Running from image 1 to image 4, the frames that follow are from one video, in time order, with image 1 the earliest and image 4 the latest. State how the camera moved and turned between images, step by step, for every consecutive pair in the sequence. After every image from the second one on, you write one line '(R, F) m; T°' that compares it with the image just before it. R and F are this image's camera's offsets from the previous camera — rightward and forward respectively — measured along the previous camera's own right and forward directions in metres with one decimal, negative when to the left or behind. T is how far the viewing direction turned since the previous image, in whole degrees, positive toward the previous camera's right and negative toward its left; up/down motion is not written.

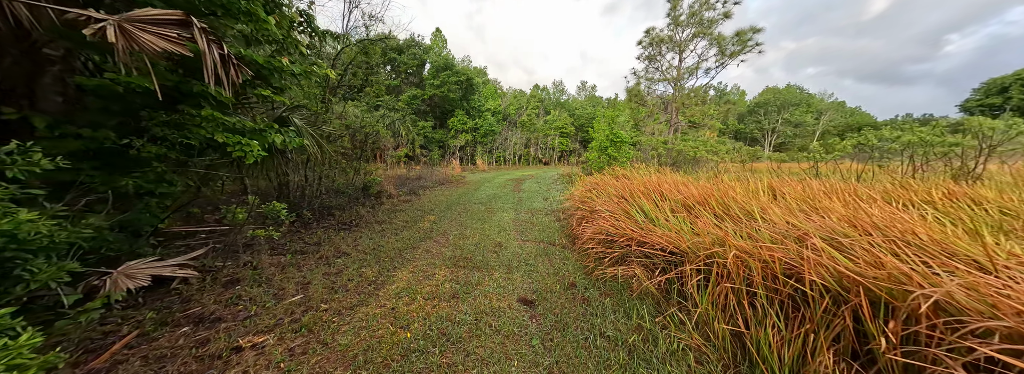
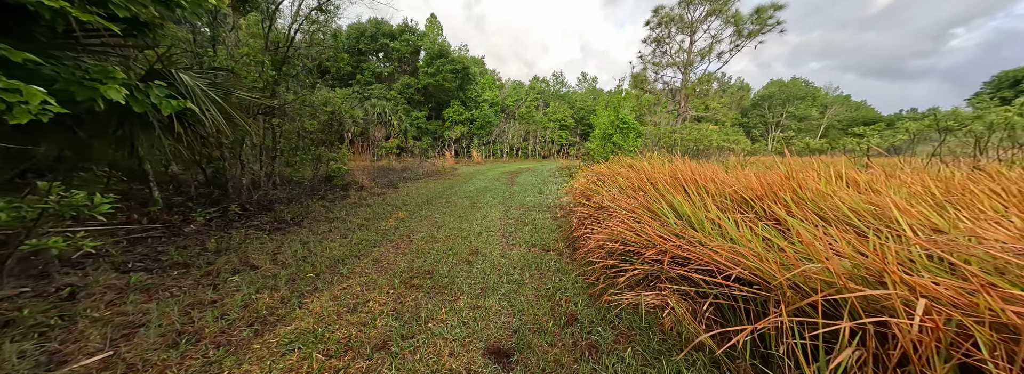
(+0.2, +0.9) m; 0°
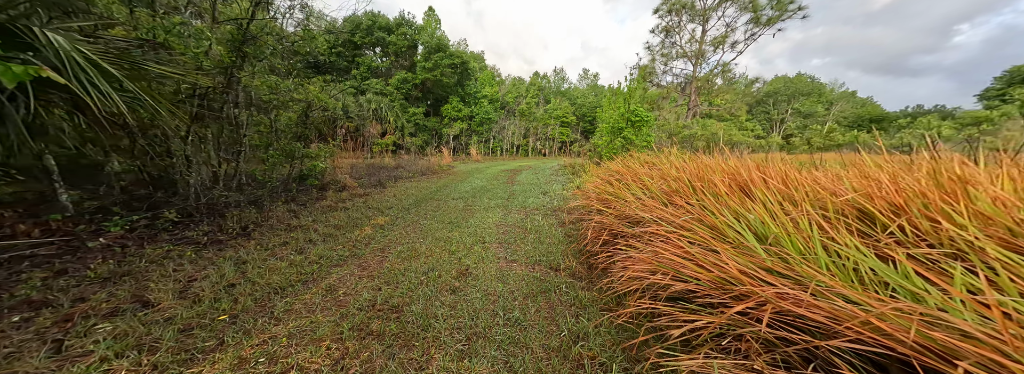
(0.0, +0.6) m; 0°
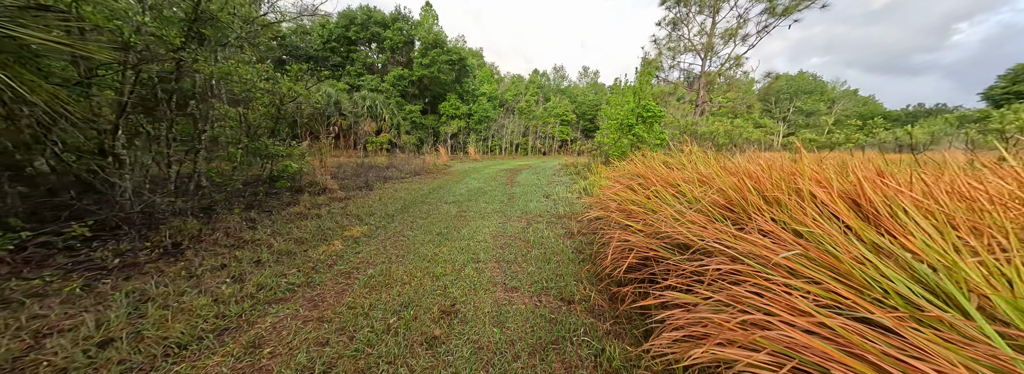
(0.0, +0.5) m; 0°
